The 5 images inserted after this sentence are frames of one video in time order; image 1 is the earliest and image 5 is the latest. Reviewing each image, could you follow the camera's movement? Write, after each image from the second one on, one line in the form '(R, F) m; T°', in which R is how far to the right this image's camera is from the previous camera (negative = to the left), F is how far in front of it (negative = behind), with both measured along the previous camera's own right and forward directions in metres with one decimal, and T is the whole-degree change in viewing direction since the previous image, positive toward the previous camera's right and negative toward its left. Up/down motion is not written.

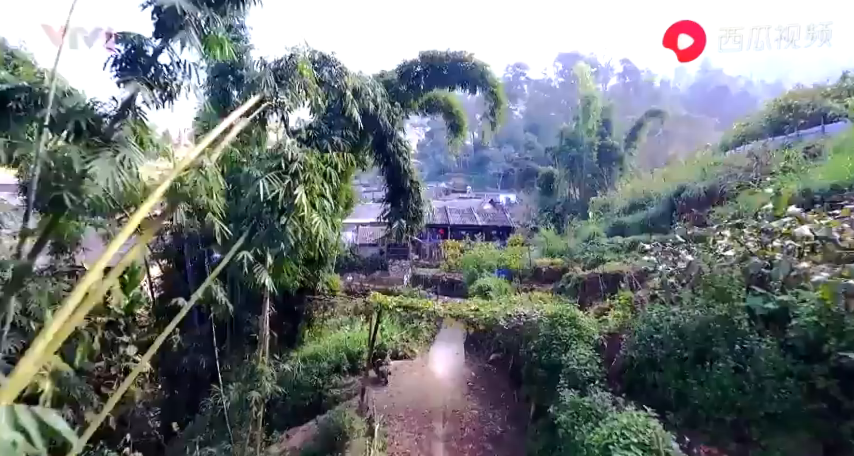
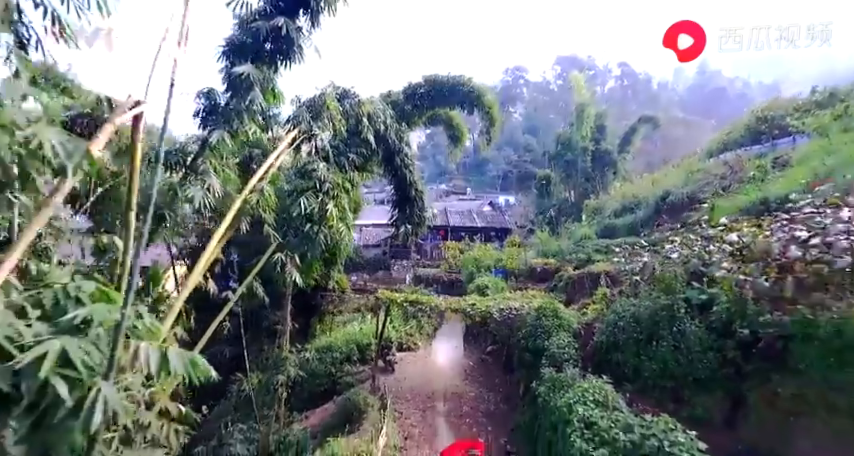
(0.0, -0.7) m; 0°
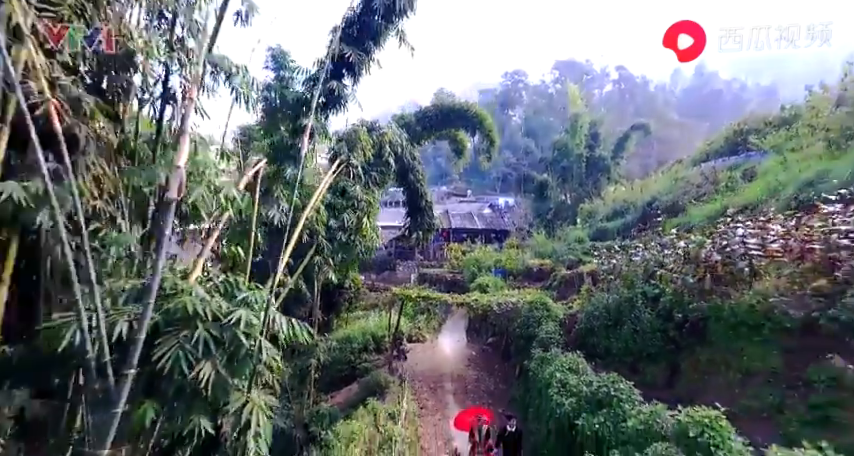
(-0.1, -0.9) m; 0°
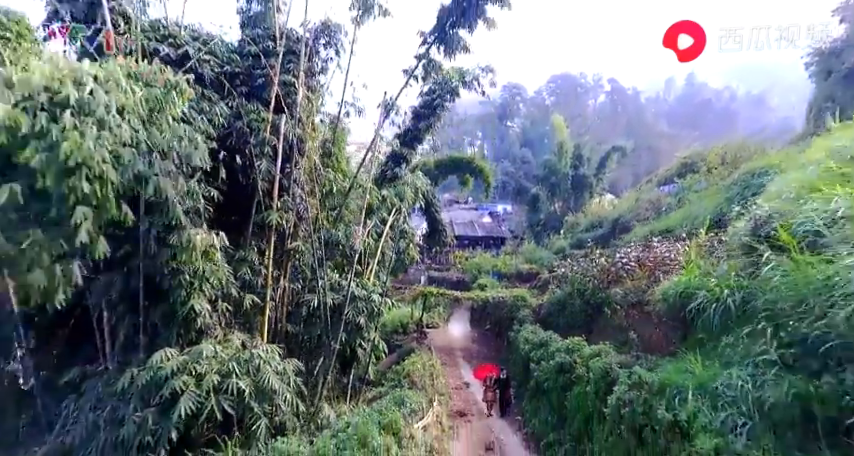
(-0.3, -2.7) m; 0°
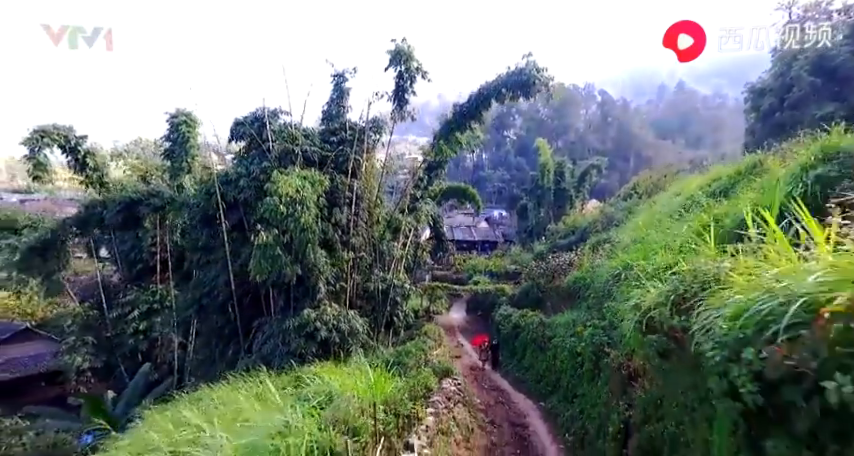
(-0.2, -3.1) m; 0°
